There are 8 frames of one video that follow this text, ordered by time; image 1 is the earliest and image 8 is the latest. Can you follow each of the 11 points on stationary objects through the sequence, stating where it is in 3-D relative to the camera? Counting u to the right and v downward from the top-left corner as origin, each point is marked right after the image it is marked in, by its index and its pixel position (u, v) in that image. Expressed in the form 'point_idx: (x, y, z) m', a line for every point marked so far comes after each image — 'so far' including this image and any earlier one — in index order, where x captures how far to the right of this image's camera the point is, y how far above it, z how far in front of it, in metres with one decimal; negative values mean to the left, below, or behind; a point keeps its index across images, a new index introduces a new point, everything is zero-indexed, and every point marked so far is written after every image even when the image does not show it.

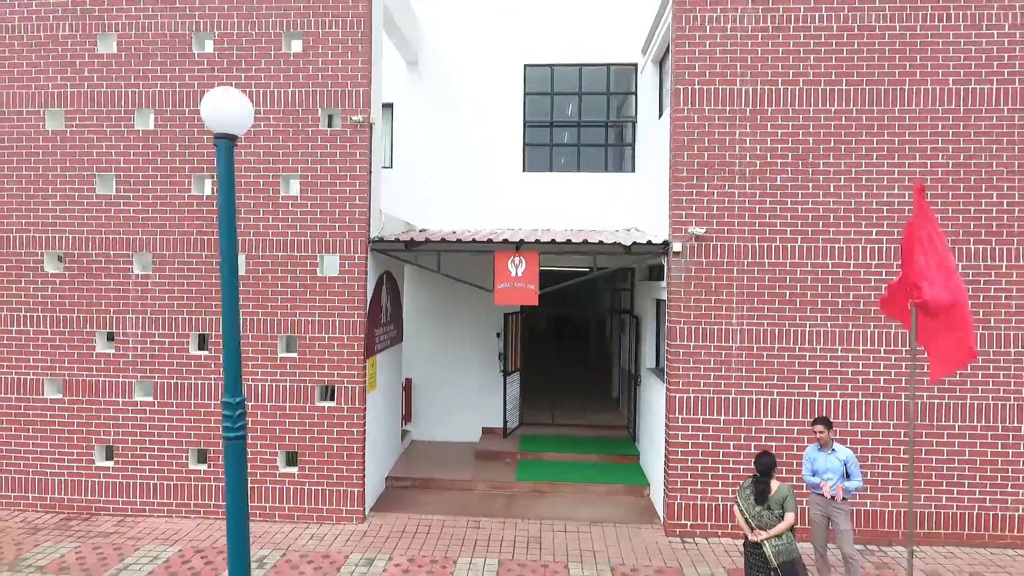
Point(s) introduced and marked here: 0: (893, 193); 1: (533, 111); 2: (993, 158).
0: (+4.0, +1.0, +5.1) m
1: (+0.3, +2.8, +7.6) m
2: (+5.0, +1.4, +5.1) m
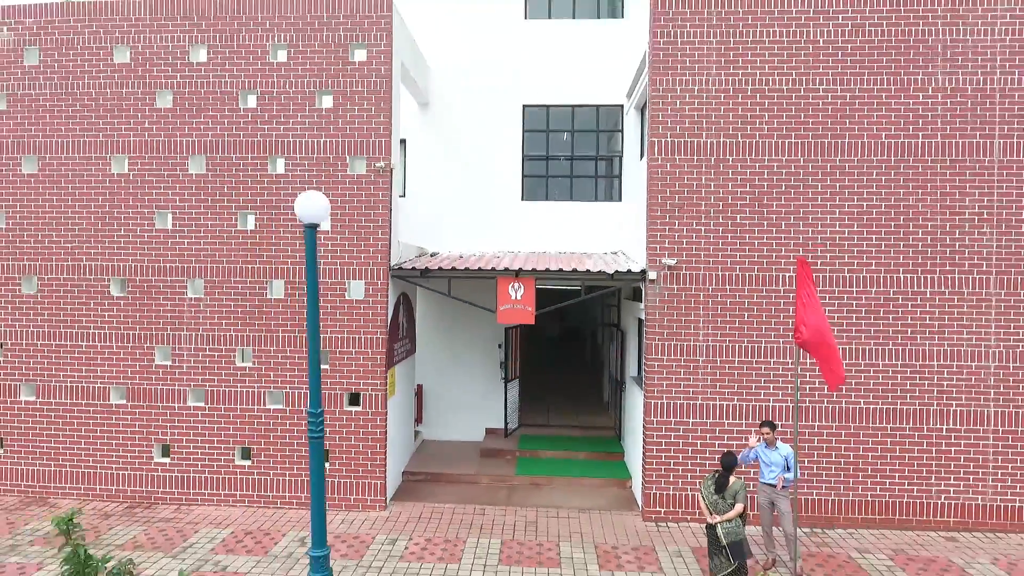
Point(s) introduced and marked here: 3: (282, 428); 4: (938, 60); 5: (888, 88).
0: (+4.0, +0.7, +6.1) m
1: (+0.3, +2.5, +8.6) m
2: (+5.0, +1.1, +6.0) m
3: (-3.0, -1.8, +6.5) m
4: (+5.3, +2.8, +6.1) m
5: (+4.7, +2.5, +6.1) m
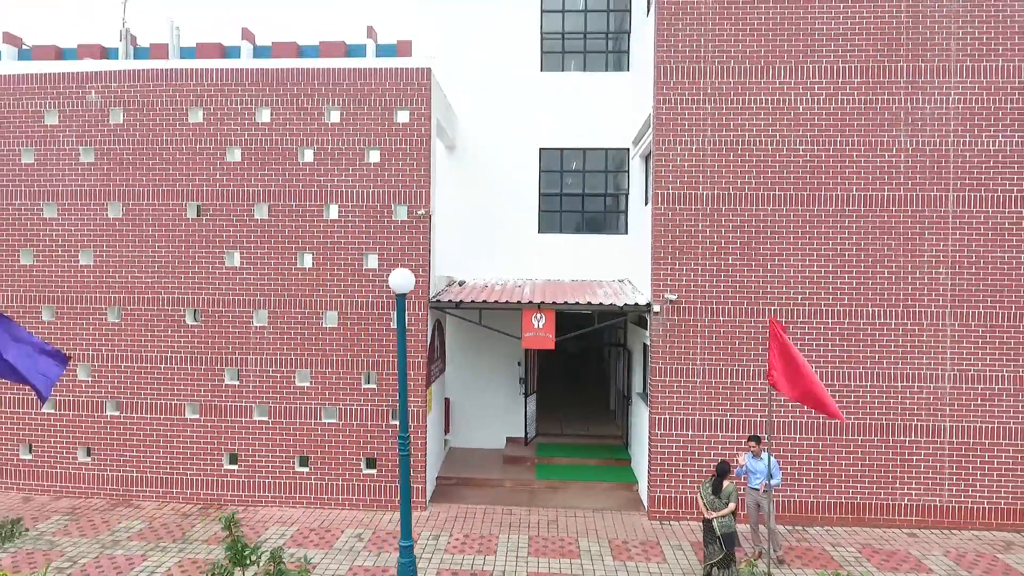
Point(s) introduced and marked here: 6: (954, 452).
0: (+4.3, +0.3, +7.1) m
1: (+0.7, +2.0, +9.6) m
2: (+5.4, +0.6, +7.0) m
3: (-2.6, -2.3, +7.5) m
4: (+5.6, +2.4, +7.1) m
5: (+5.0, +2.0, +7.1) m
6: (+6.3, -2.3, +6.9) m
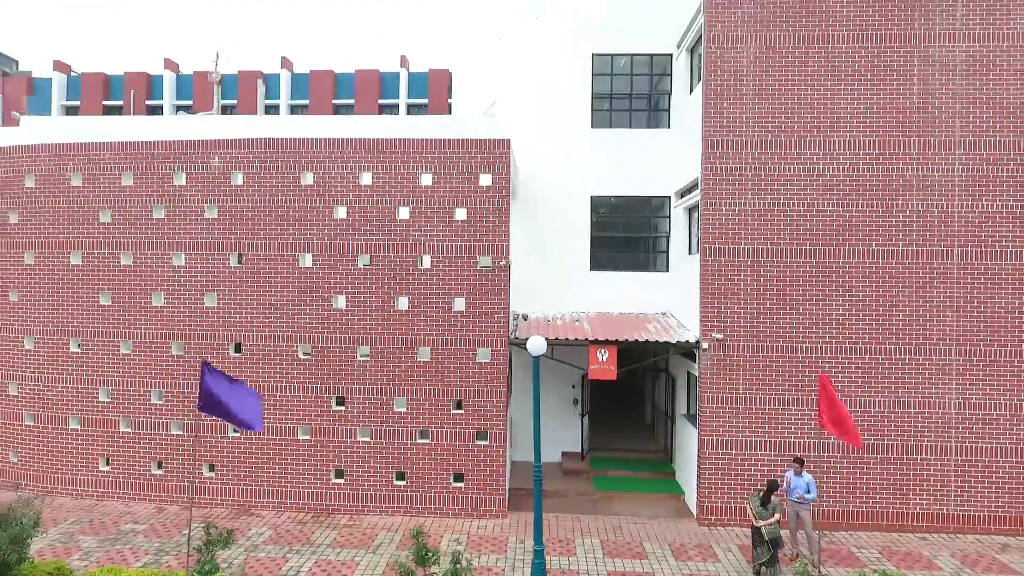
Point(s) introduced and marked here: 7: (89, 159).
0: (+5.6, -0.4, +8.3) m
1: (+1.9, +1.3, +10.8) m
2: (+6.6, -0.1, +8.3) m
3: (-1.4, -3.0, +8.7) m
4: (+6.8, +1.7, +8.3) m
5: (+6.2, +1.3, +8.3) m
6: (+7.5, -3.0, +8.2) m
7: (-8.0, +2.4, +9.4) m
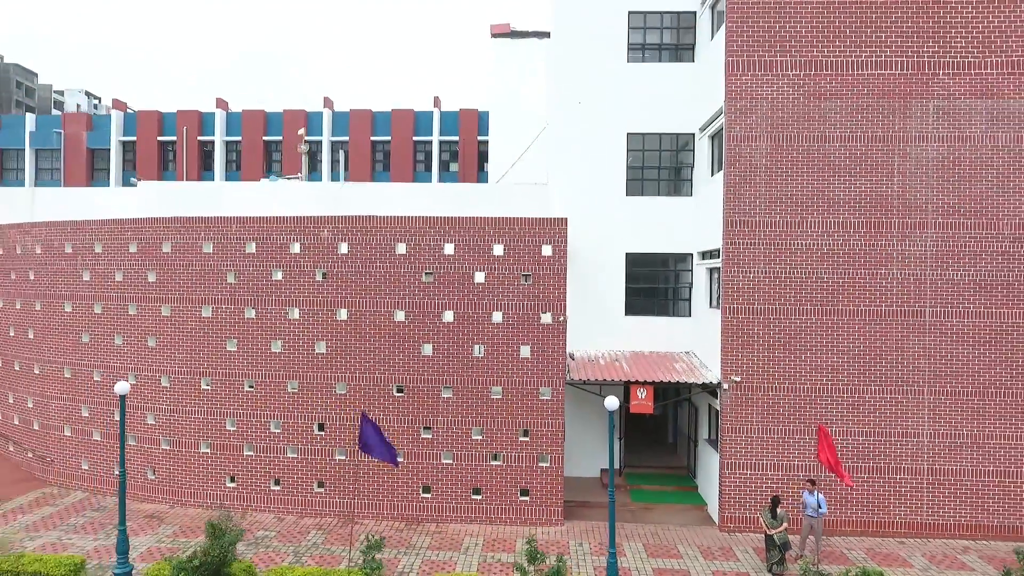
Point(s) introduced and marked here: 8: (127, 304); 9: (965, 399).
0: (+6.8, -1.5, +10.3) m
1: (+3.1, +0.2, +12.8) m
2: (+7.8, -1.2, +10.3) m
3: (-0.2, -4.1, +10.7) m
4: (+8.0, +0.6, +10.3) m
5: (+7.4, +0.2, +10.3) m
6: (+8.7, -4.1, +10.2) m
7: (-6.8, +1.3, +11.3) m
8: (-9.3, -0.4, +11.8) m
9: (+9.4, -2.3, +10.2) m
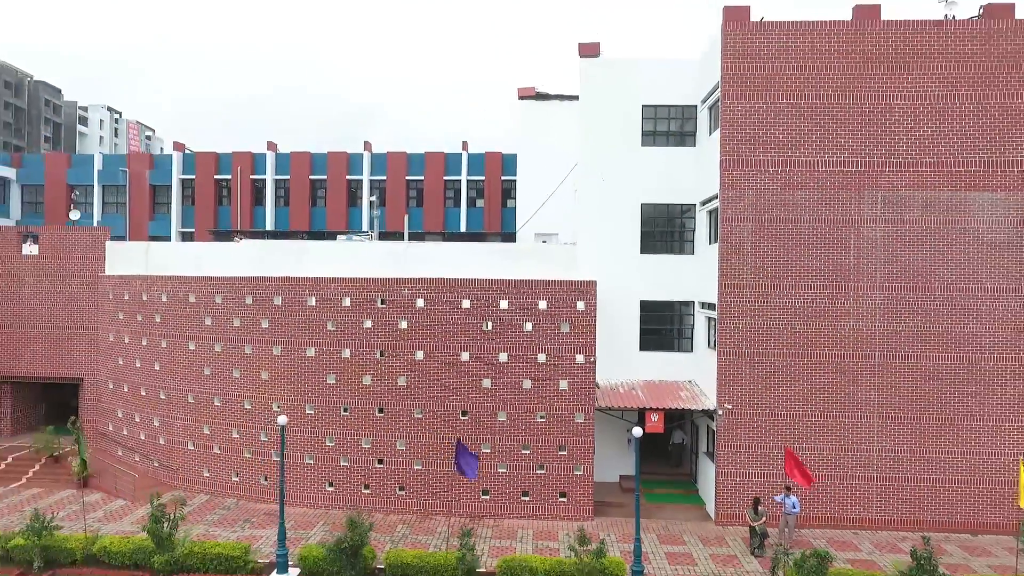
0: (+7.9, -2.8, +13.3) m
1: (+4.2, -1.1, +15.8) m
2: (+8.9, -2.5, +13.3) m
3: (+0.9, -5.4, +13.7) m
4: (+9.2, -0.7, +13.3) m
5: (+8.6, -1.1, +13.3) m
6: (+9.8, -5.4, +13.2) m
7: (-5.6, 0.0, +14.3) m
8: (-8.1, -1.7, +14.8) m
9: (+10.5, -3.6, +13.2) m
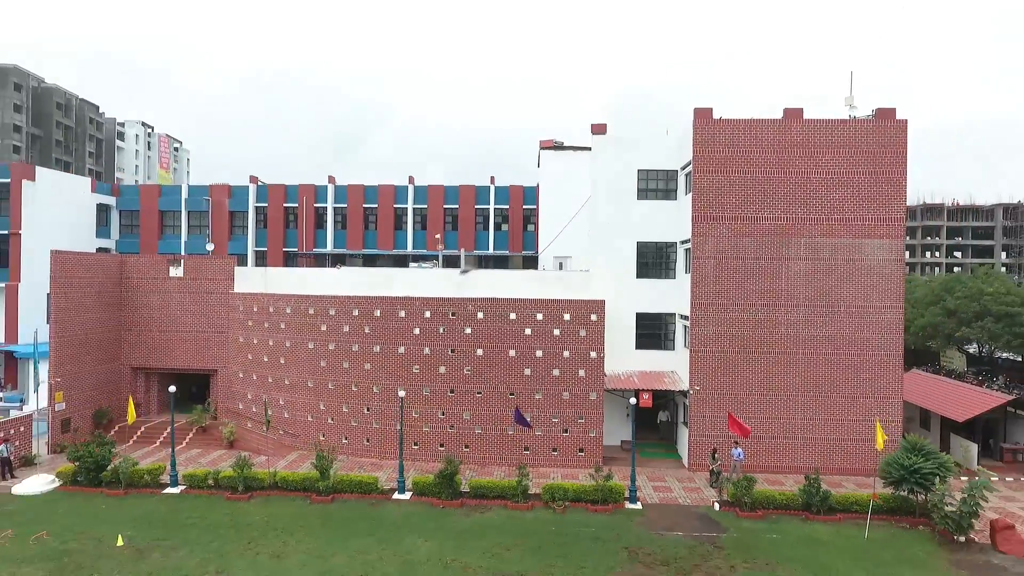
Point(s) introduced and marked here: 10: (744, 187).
0: (+9.2, -3.5, +19.1) m
1: (+5.6, -1.7, +21.5) m
2: (+10.3, -3.2, +19.1) m
3: (+2.2, -6.1, +19.4) m
4: (+10.5, -1.4, +19.1) m
5: (+9.9, -1.8, +19.1) m
6: (+11.2, -6.1, +19.0) m
7: (-4.3, -0.6, +20.1) m
8: (-6.8, -2.3, +20.5) m
9: (+11.9, -4.3, +18.9) m
10: (+9.0, +3.9, +19.0) m
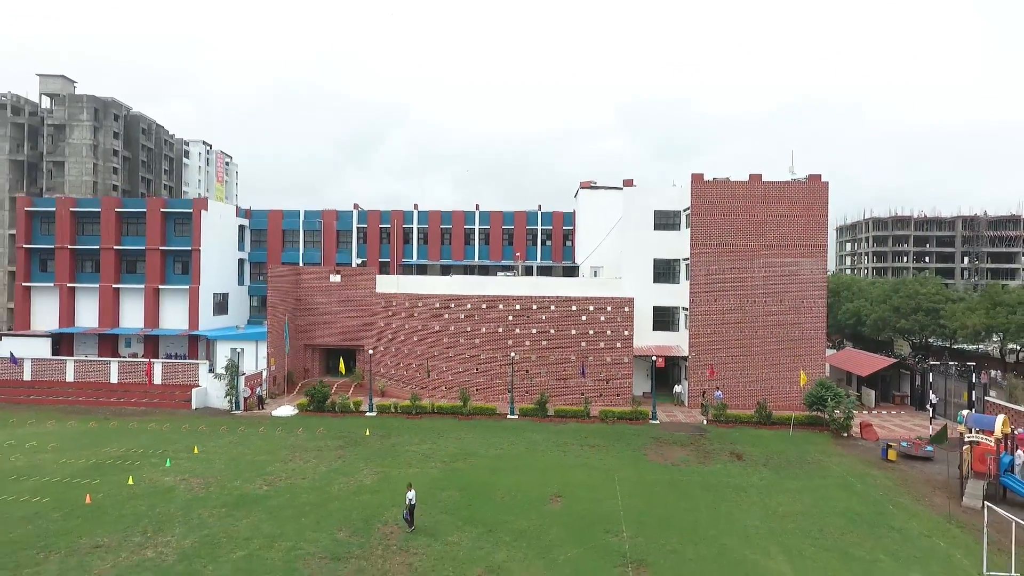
0: (+13.0, -3.6, +29.6) m
1: (+9.3, -1.9, +32.1) m
2: (+14.0, -3.3, +29.6) m
3: (+6.0, -6.2, +30.0) m
4: (+14.3, -1.5, +29.6) m
5: (+13.7, -1.9, +29.6) m
6: (+14.9, -6.2, +29.5) m
7: (-0.5, -0.8, +30.6) m
8: (-3.0, -2.4, +31.1) m
9: (+15.6, -4.4, +29.5) m
10: (+12.8, +3.8, +29.5) m
